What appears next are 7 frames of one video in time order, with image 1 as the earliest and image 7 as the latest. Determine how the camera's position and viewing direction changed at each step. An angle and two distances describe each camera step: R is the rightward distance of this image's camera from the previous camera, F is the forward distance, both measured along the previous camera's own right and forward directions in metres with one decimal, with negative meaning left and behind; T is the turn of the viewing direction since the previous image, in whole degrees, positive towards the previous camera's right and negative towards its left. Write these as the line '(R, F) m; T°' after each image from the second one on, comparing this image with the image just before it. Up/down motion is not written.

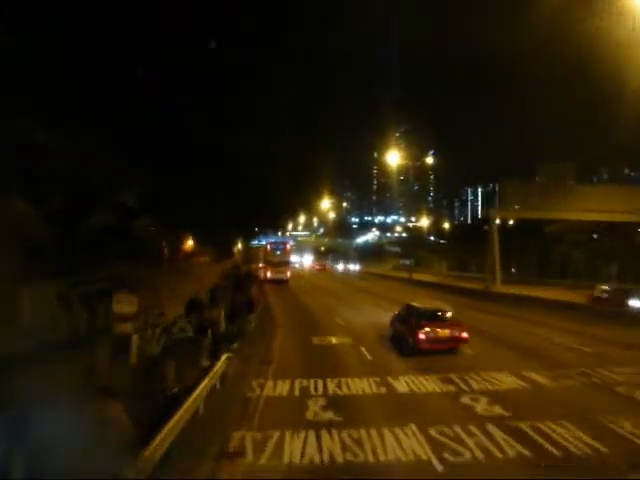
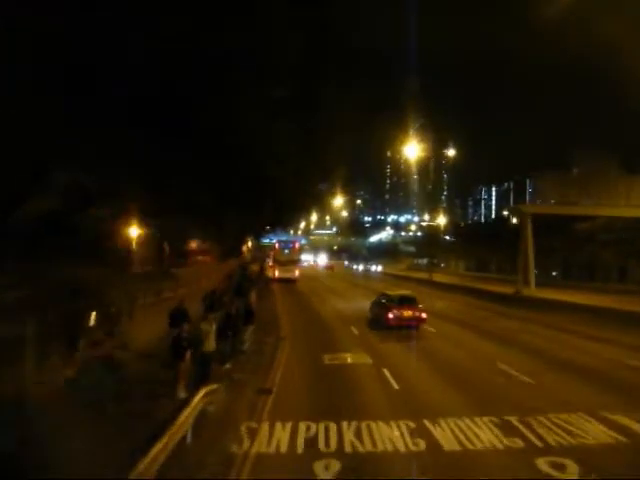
(0.0, +3.9) m; -1°
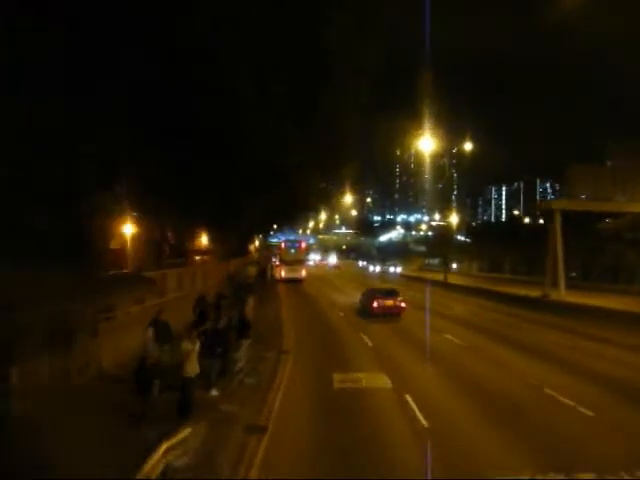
(0.0, +2.9) m; -1°
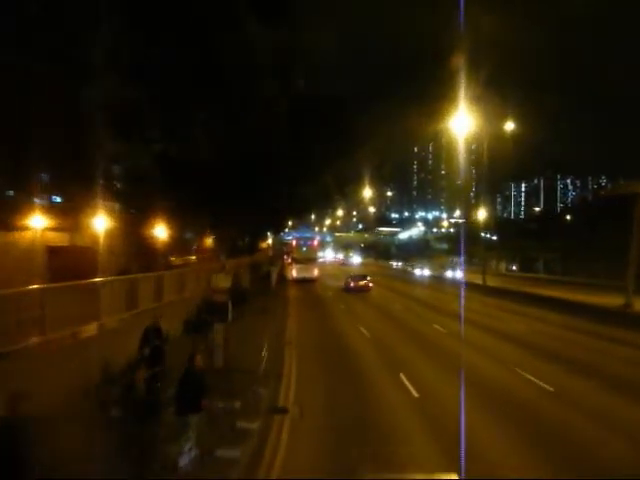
(0.0, +7.0) m; -1°
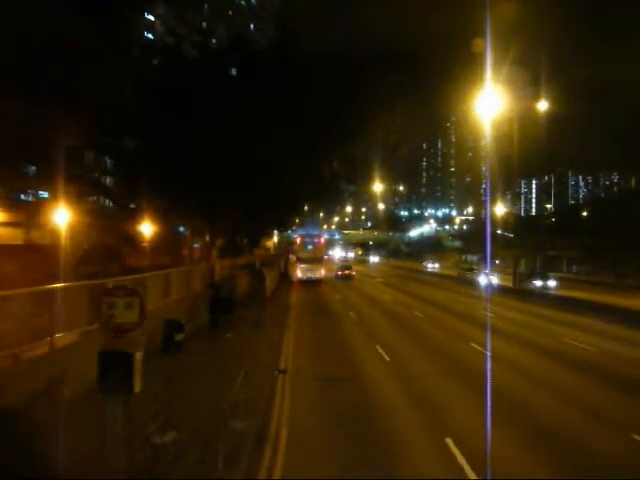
(+0.1, +5.1) m; -1°
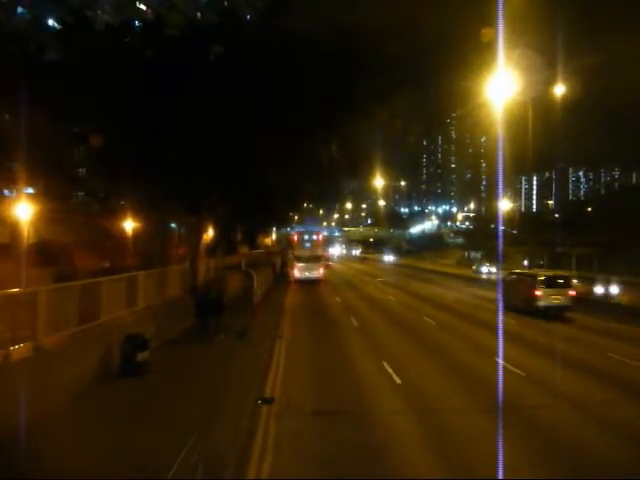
(+0.1, +3.0) m; 0°
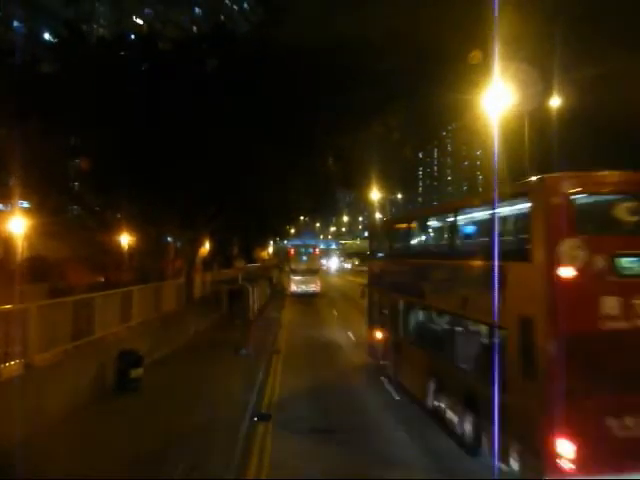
(0.0, +0.2) m; 0°
